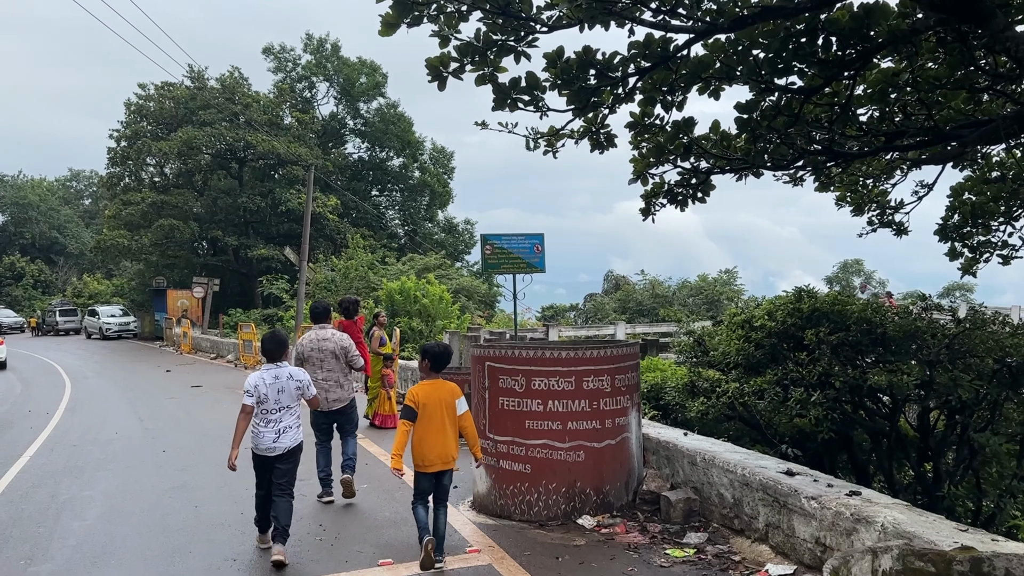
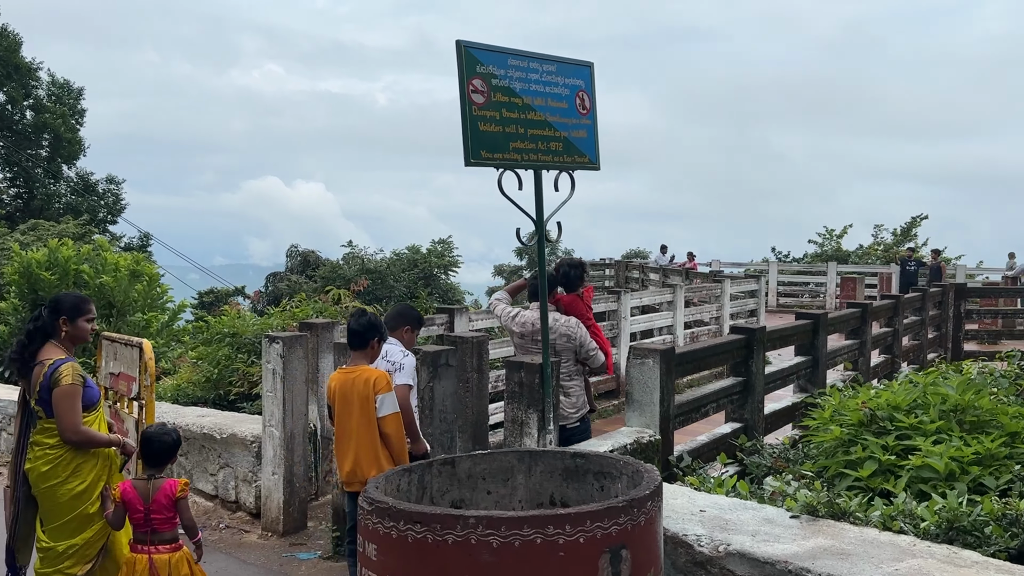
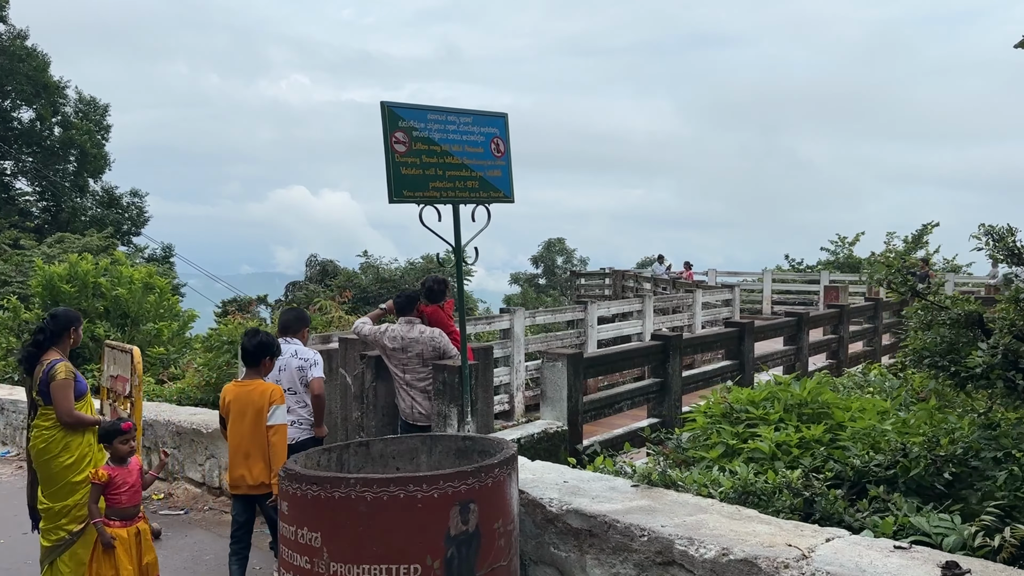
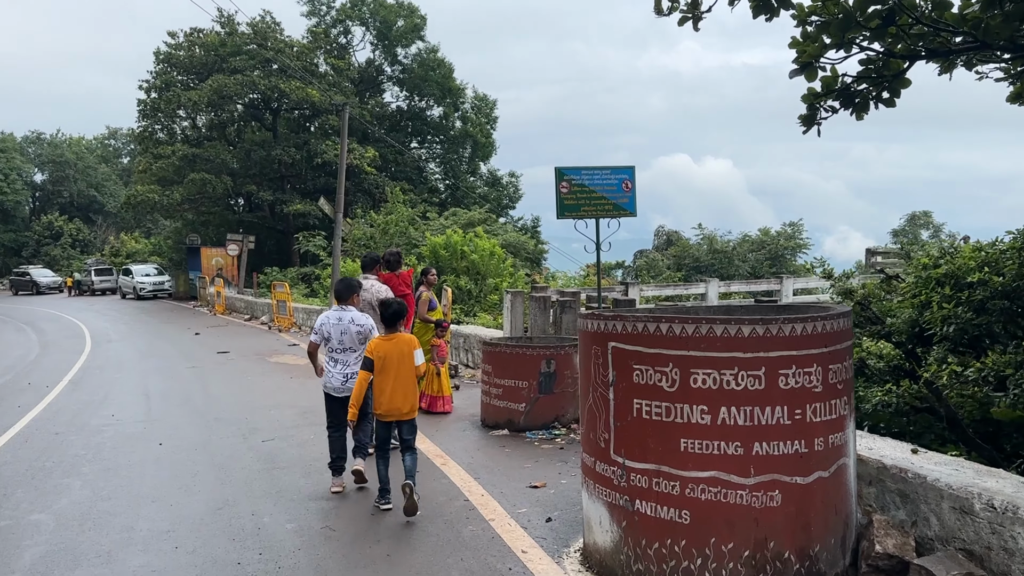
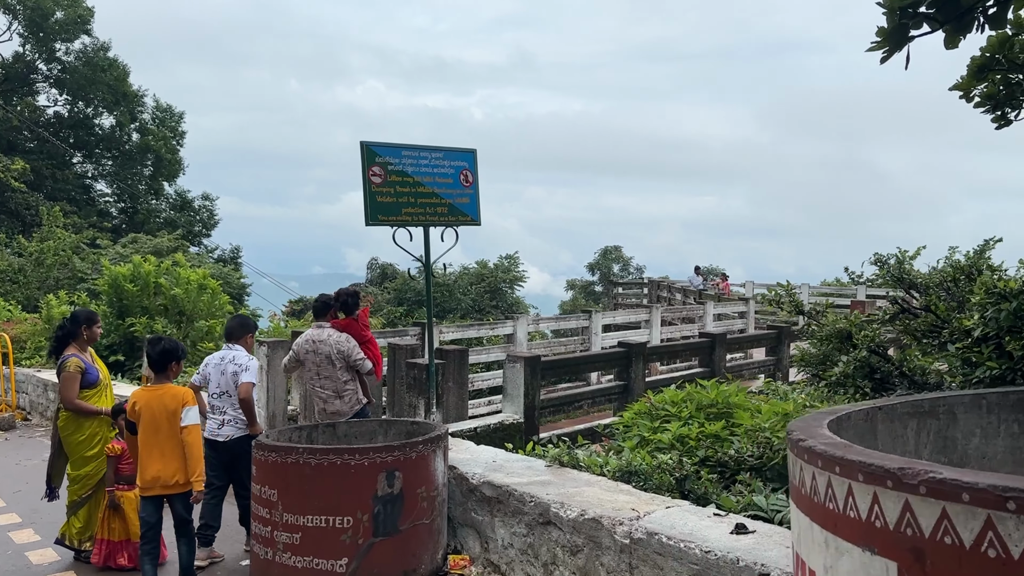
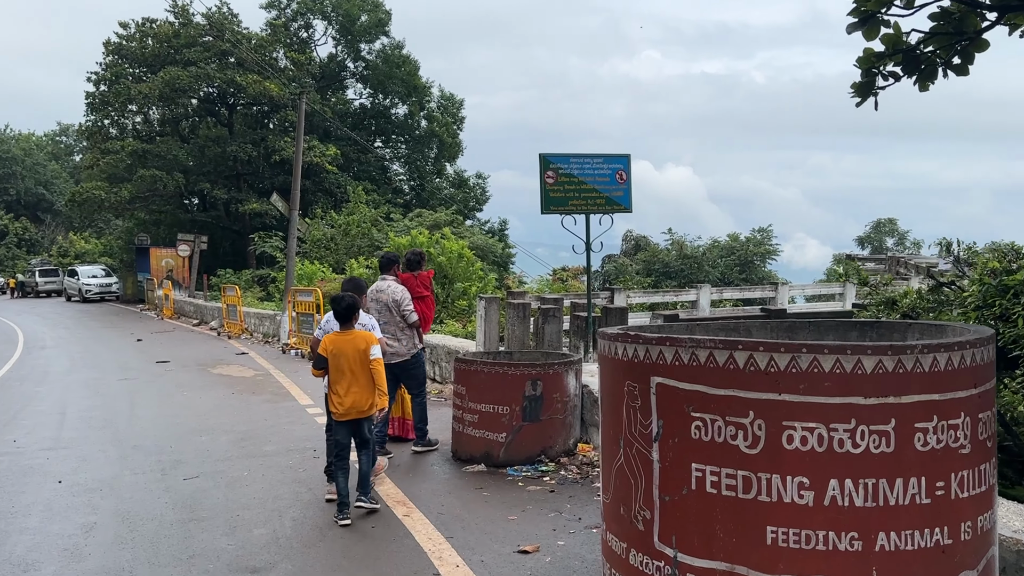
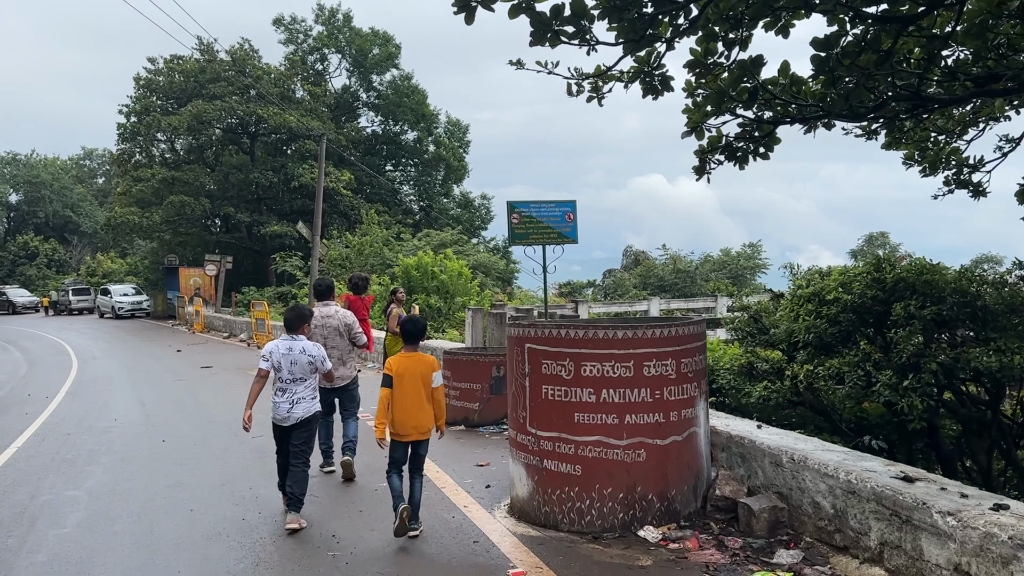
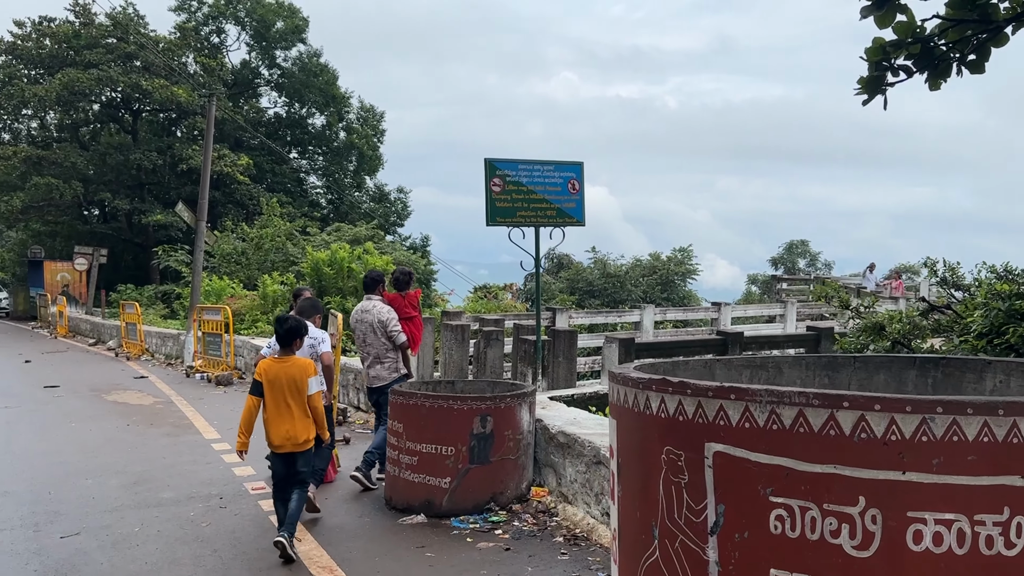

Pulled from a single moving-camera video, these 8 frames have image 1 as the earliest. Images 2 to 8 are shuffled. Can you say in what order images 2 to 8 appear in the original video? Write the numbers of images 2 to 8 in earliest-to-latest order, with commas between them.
7, 4, 6, 8, 5, 3, 2
